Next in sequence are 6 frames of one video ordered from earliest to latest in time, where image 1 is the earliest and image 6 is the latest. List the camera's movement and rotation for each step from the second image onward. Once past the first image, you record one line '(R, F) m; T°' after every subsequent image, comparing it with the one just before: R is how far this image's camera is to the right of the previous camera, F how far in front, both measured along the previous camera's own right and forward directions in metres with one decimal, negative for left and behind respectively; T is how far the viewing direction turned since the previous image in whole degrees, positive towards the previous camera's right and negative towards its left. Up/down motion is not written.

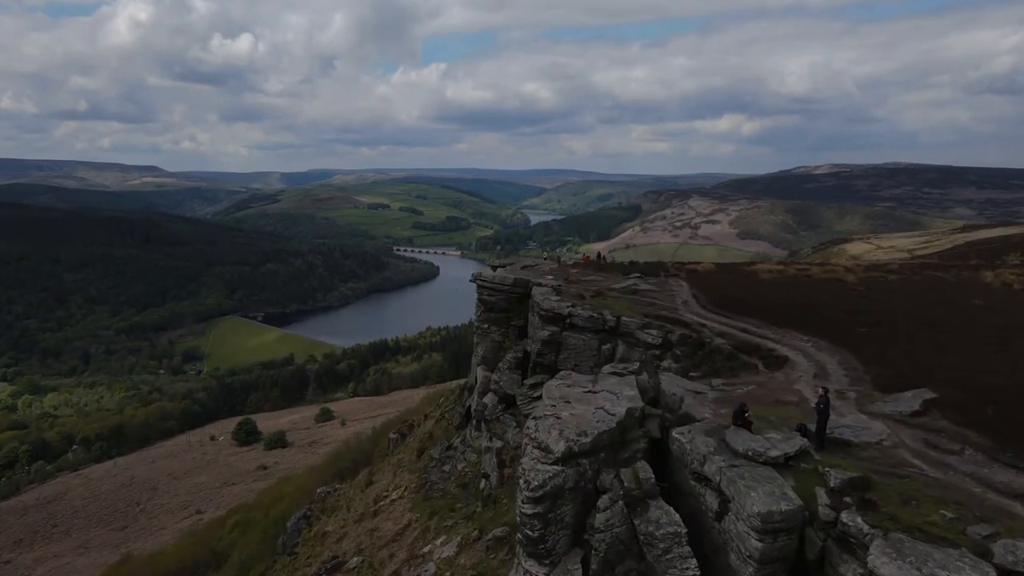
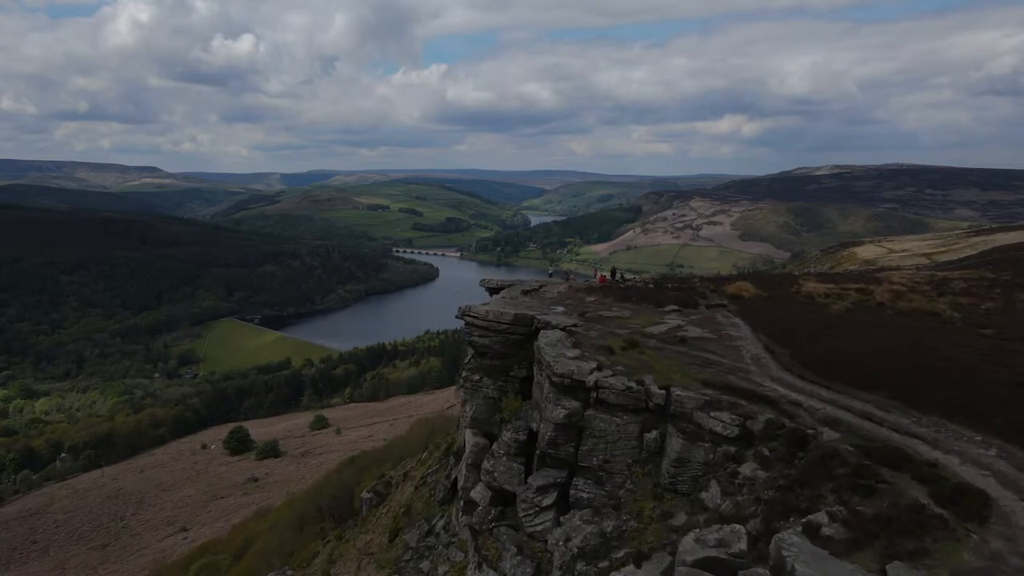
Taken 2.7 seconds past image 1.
(0.0, +3.0) m; 0°
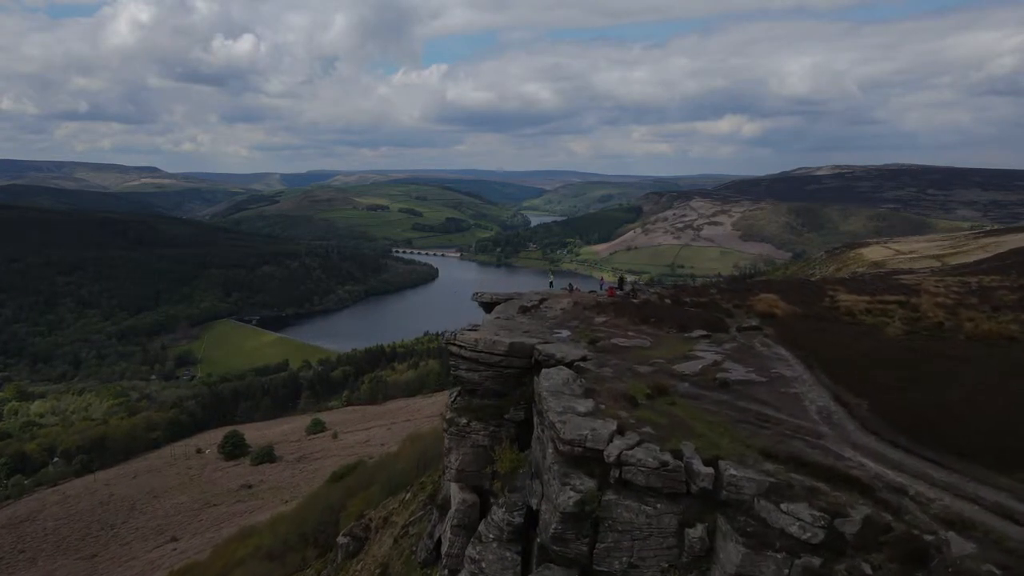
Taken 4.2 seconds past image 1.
(+0.1, +1.7) m; 0°
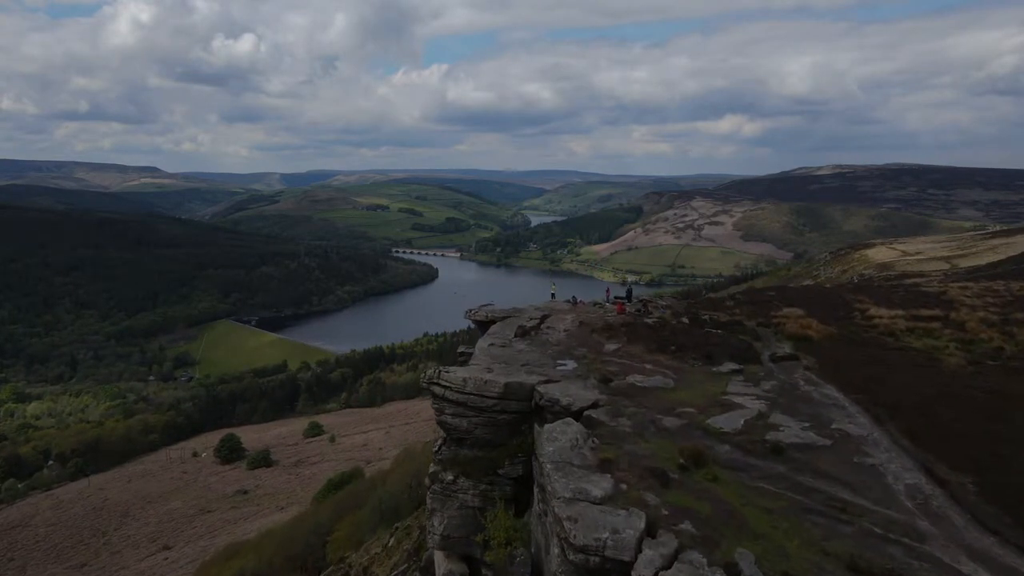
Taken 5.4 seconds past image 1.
(+0.1, +1.3) m; 0°
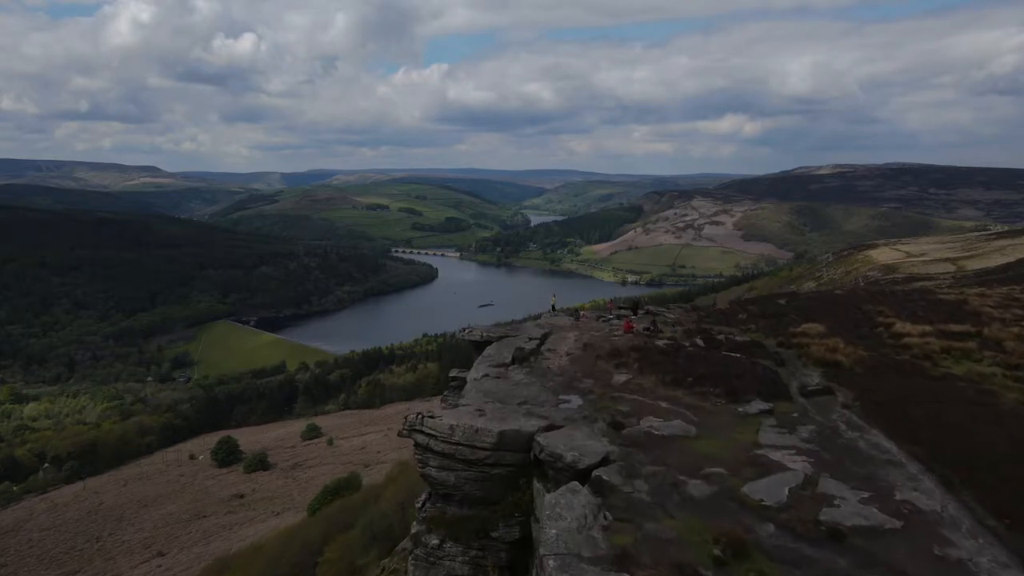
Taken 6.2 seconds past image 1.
(0.0, +0.9) m; 0°
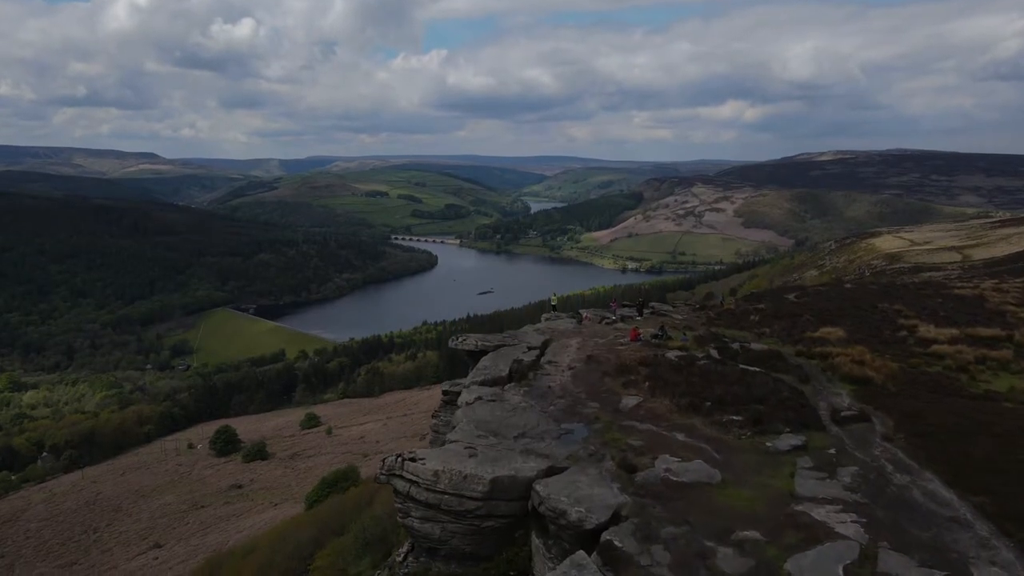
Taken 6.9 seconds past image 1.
(0.0, +0.8) m; 0°
